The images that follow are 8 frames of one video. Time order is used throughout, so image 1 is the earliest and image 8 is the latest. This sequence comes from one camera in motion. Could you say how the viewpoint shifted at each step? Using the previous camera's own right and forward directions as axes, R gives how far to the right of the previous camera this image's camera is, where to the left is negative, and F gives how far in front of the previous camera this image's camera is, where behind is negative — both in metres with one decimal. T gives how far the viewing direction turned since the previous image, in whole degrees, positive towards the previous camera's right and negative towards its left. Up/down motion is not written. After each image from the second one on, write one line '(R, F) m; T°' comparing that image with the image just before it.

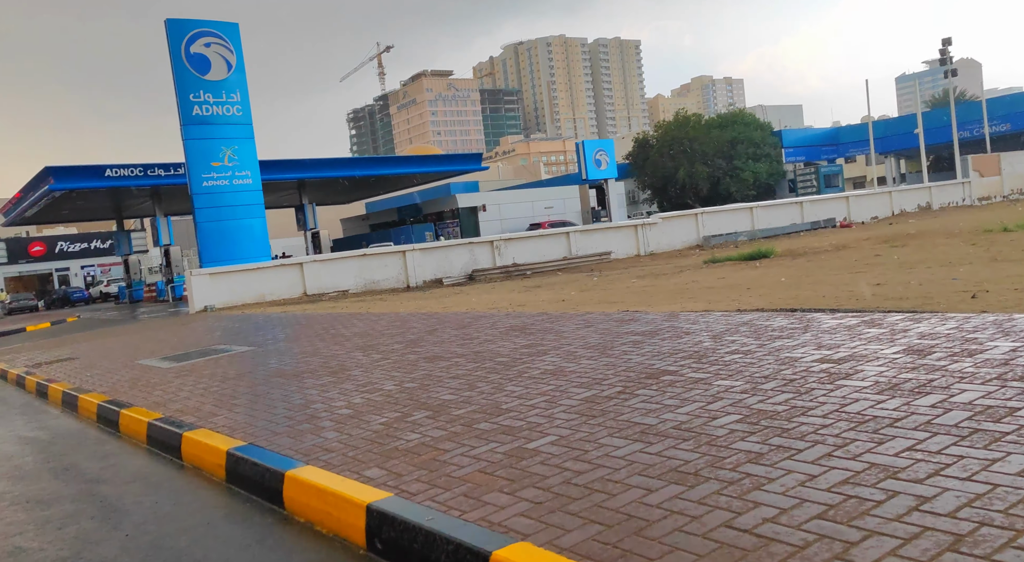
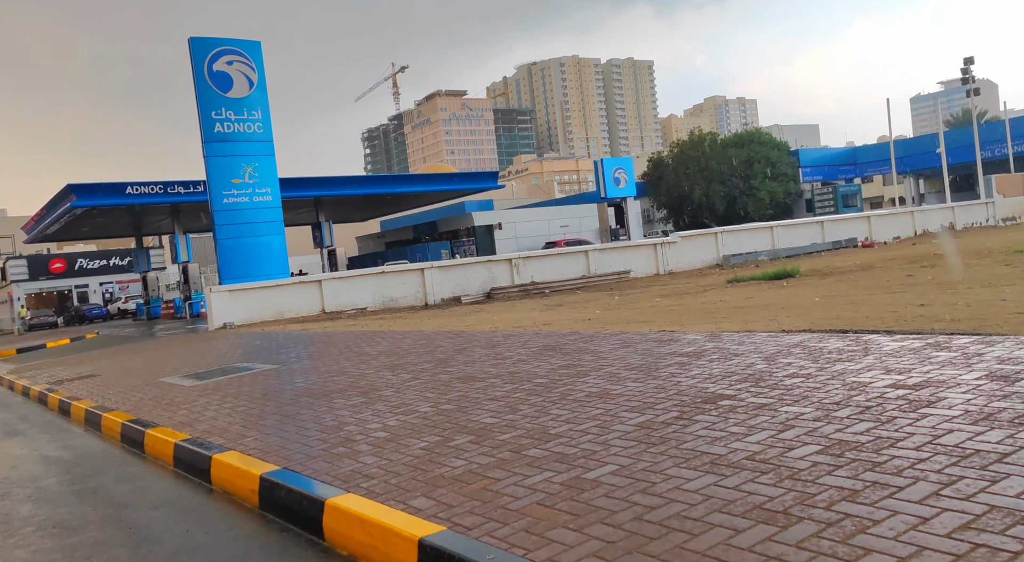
(-0.2, +0.2) m; -1°
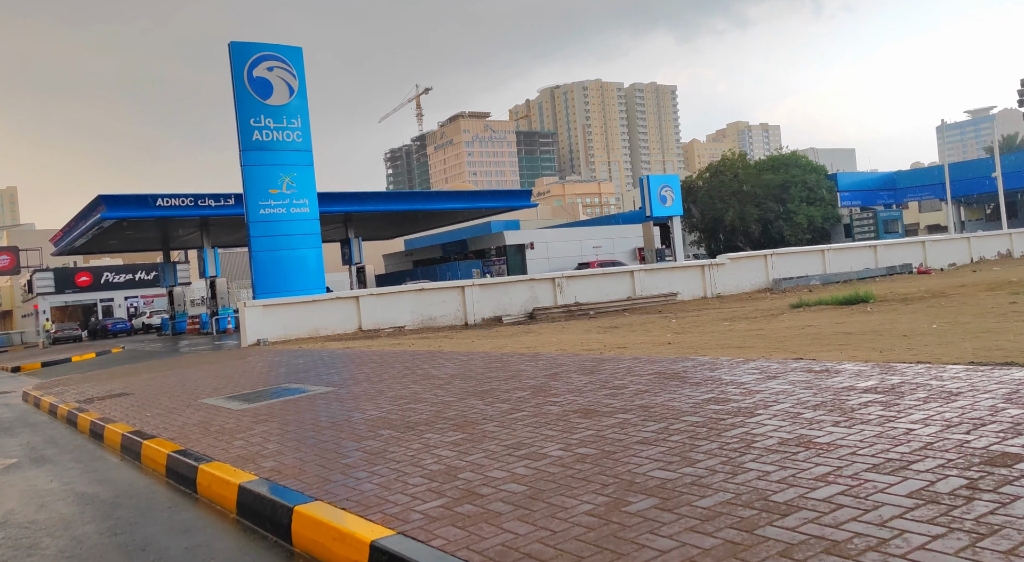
(-0.7, +1.1) m; -1°
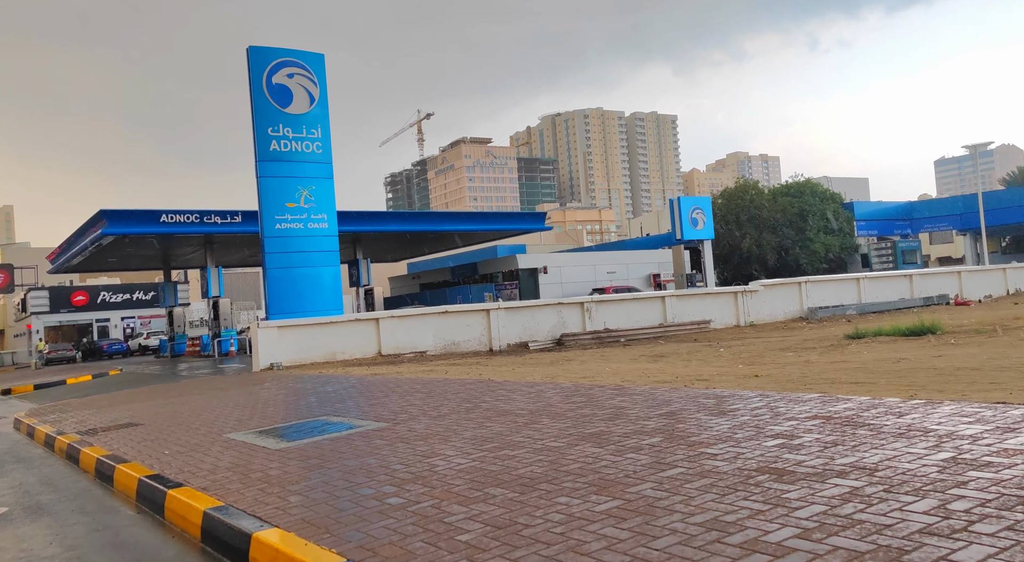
(-0.9, +1.4) m; 0°
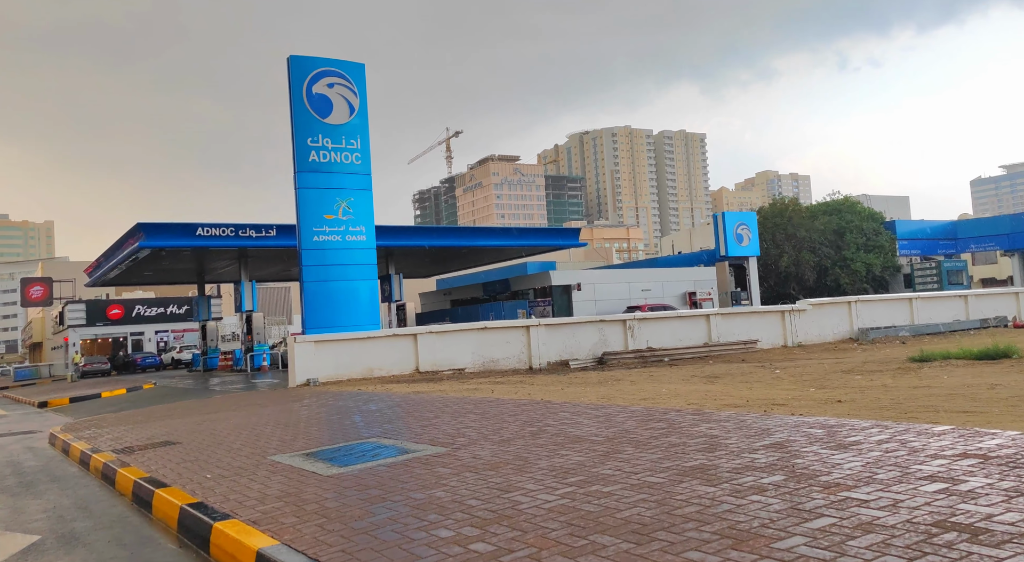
(-0.4, +0.7) m; -2°
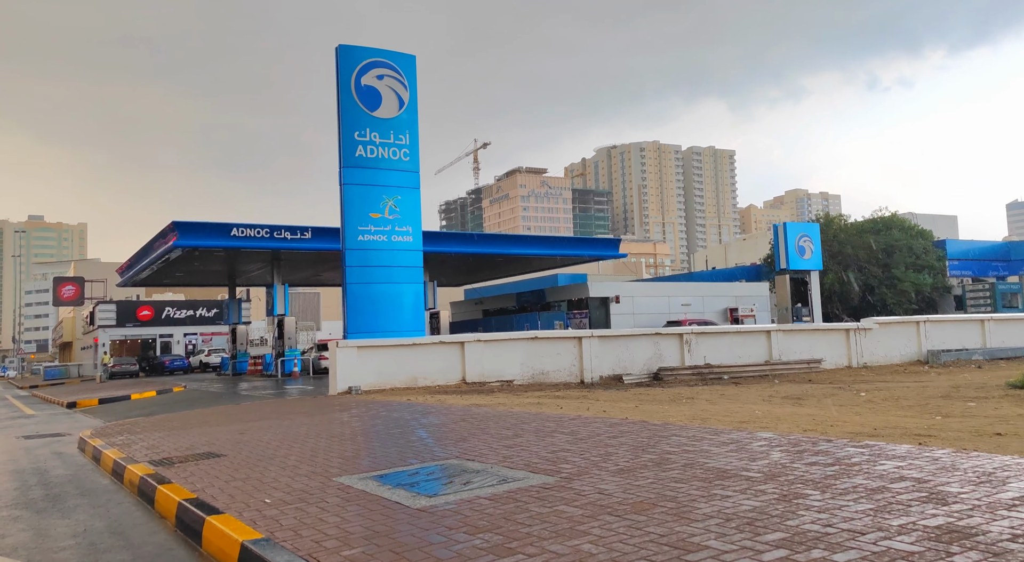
(-0.8, +1.3) m; -2°
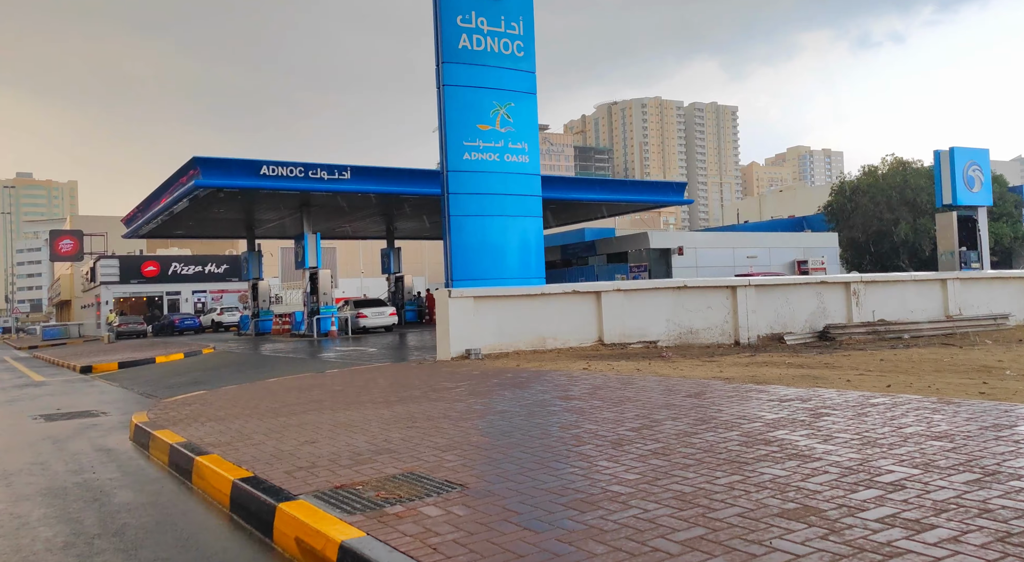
(-2.9, +4.4) m; 0°
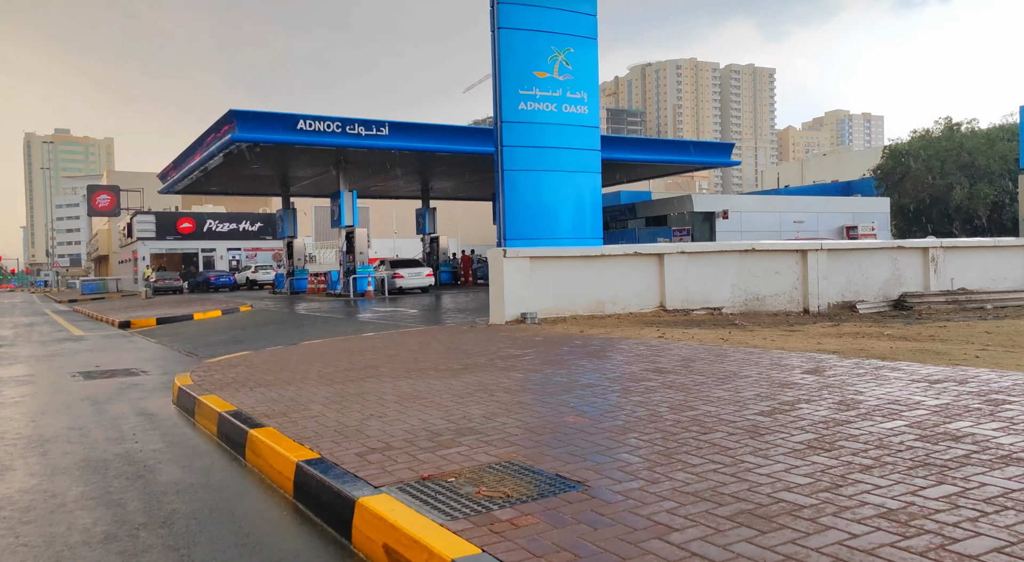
(-0.5, +0.9) m; -2°
